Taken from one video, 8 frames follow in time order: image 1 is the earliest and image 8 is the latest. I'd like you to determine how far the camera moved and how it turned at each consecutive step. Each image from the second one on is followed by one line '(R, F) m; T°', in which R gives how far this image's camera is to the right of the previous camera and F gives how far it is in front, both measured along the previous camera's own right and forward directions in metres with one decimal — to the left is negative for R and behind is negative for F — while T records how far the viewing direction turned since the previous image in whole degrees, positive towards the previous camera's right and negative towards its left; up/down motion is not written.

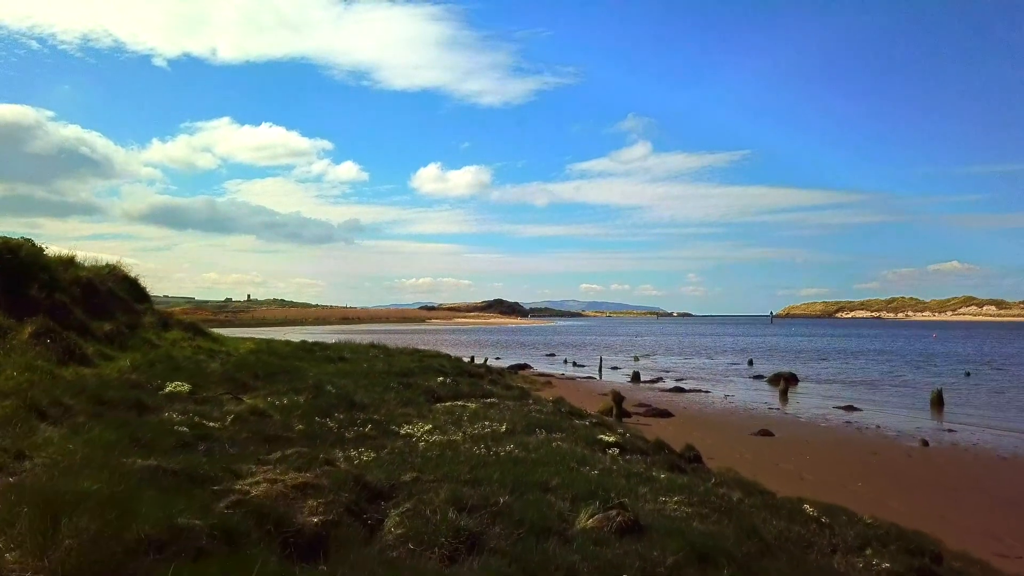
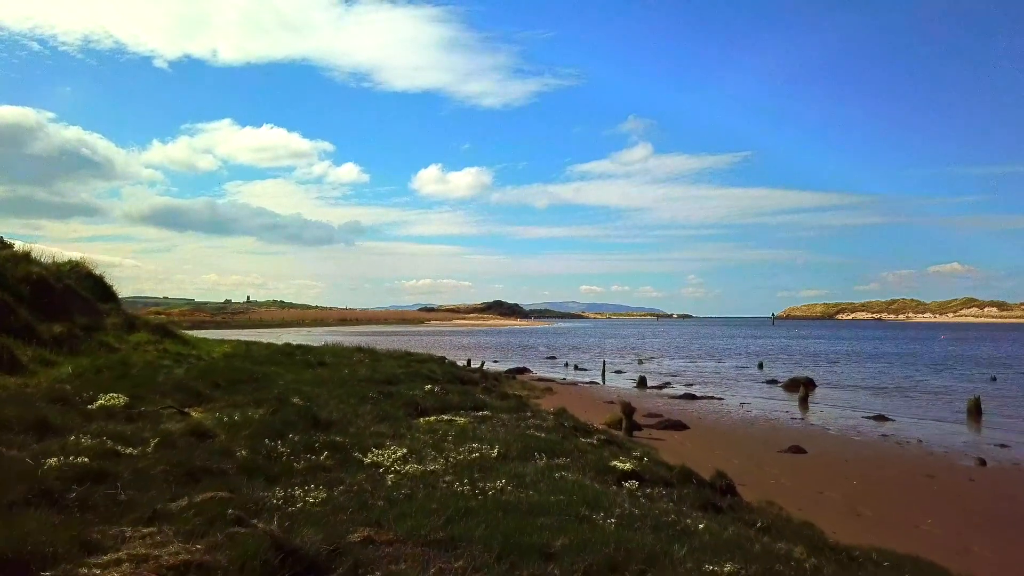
(+0.1, +2.8) m; 0°
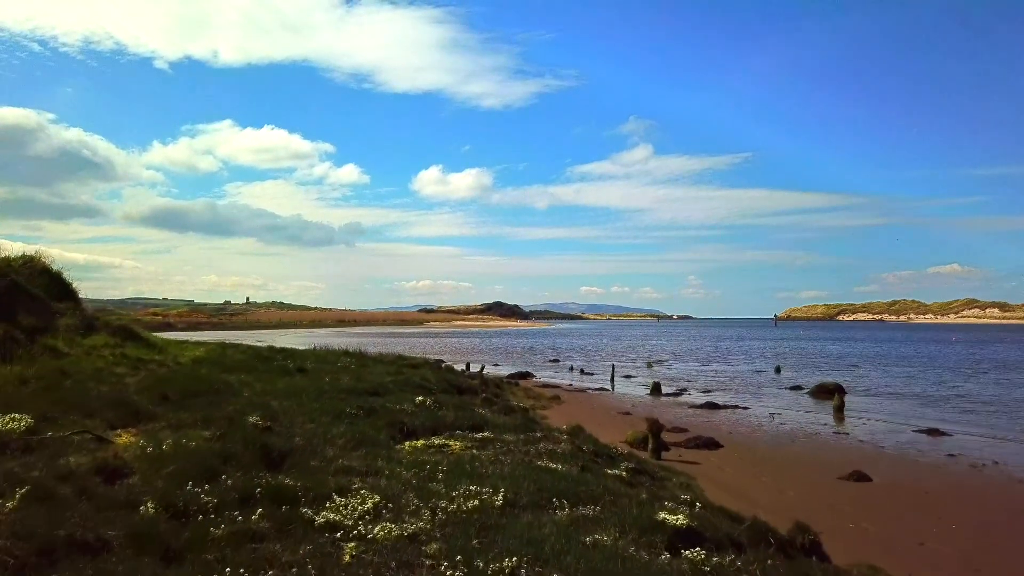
(-0.2, +3.4) m; 0°
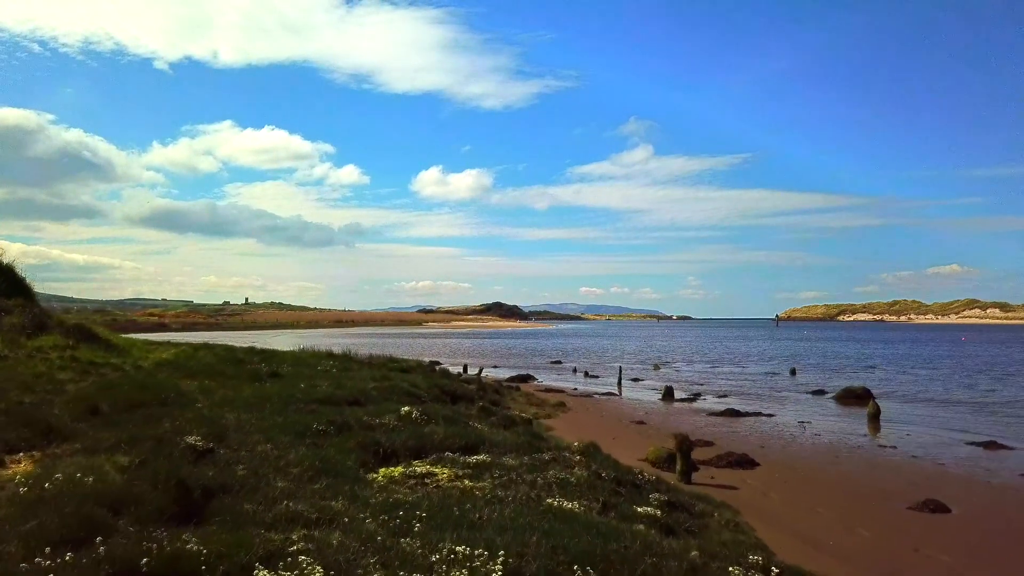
(0.0, +2.9) m; 0°
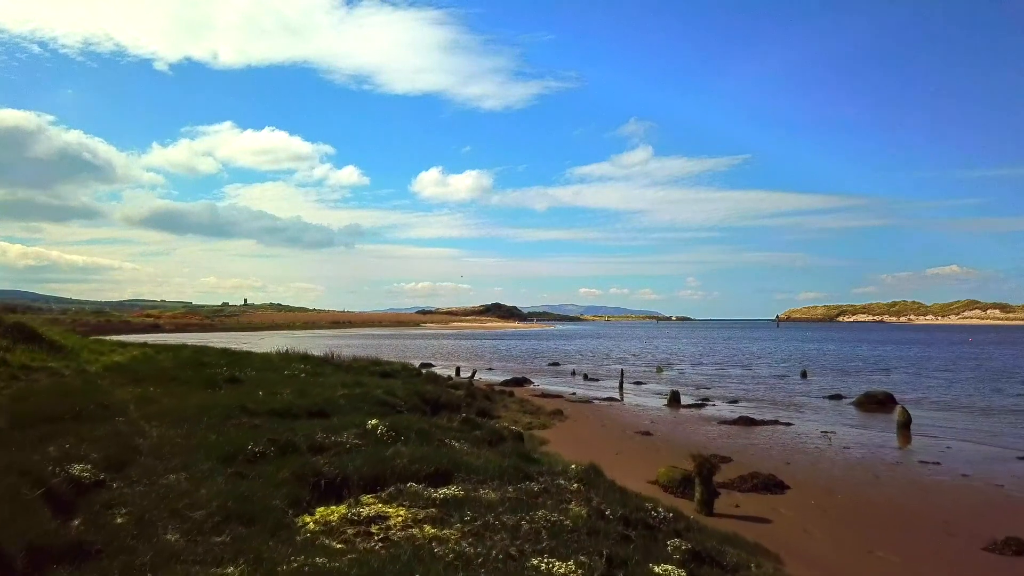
(+0.3, +2.7) m; 0°
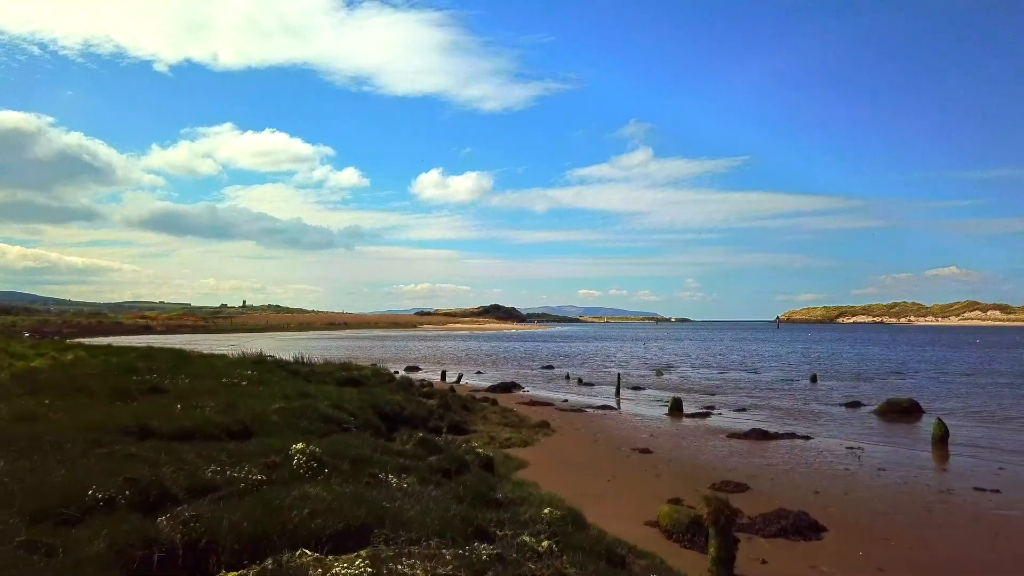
(+0.7, +3.2) m; 0°
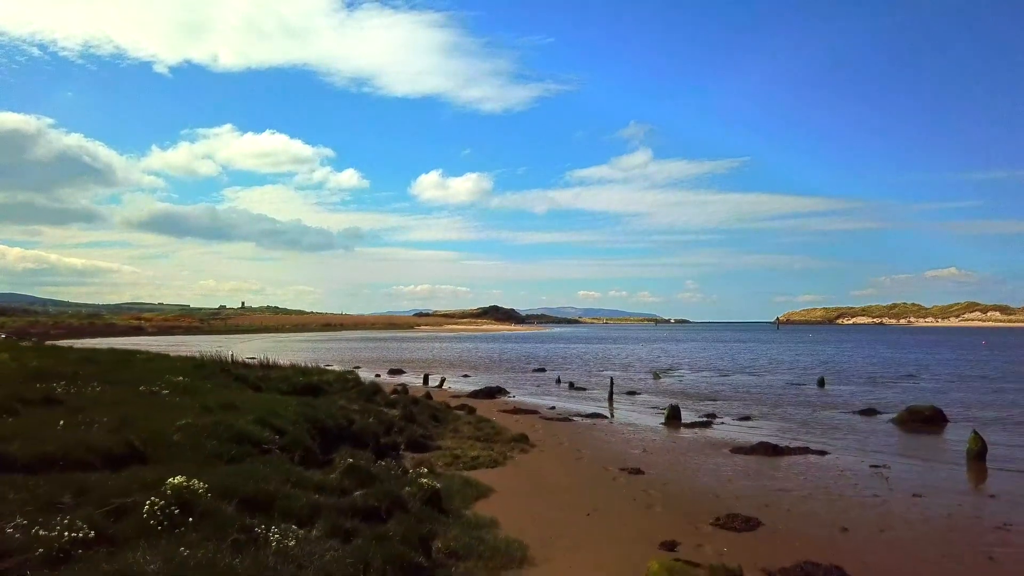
(+0.8, +2.8) m; 0°
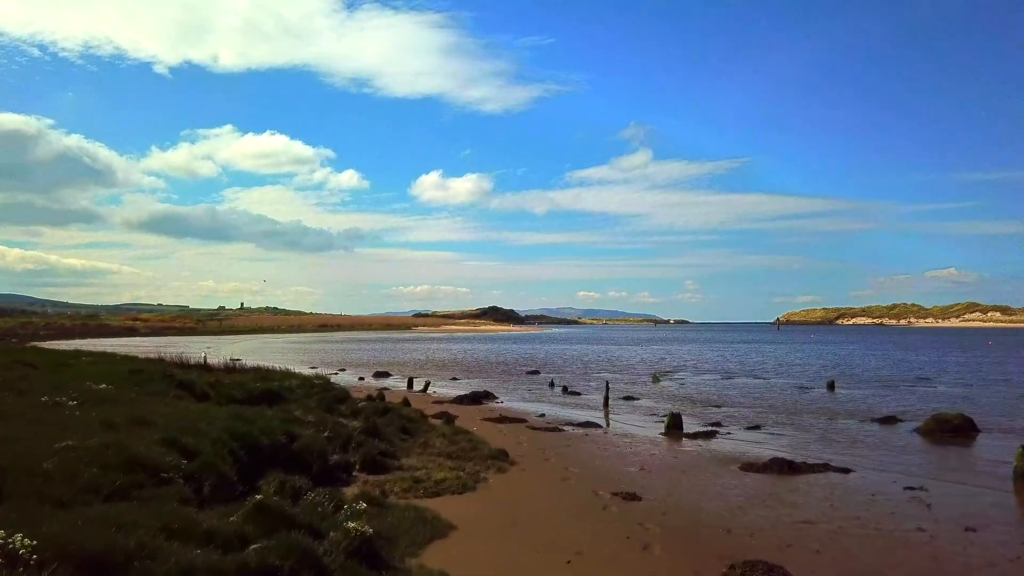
(+0.6, +2.5) m; 0°
